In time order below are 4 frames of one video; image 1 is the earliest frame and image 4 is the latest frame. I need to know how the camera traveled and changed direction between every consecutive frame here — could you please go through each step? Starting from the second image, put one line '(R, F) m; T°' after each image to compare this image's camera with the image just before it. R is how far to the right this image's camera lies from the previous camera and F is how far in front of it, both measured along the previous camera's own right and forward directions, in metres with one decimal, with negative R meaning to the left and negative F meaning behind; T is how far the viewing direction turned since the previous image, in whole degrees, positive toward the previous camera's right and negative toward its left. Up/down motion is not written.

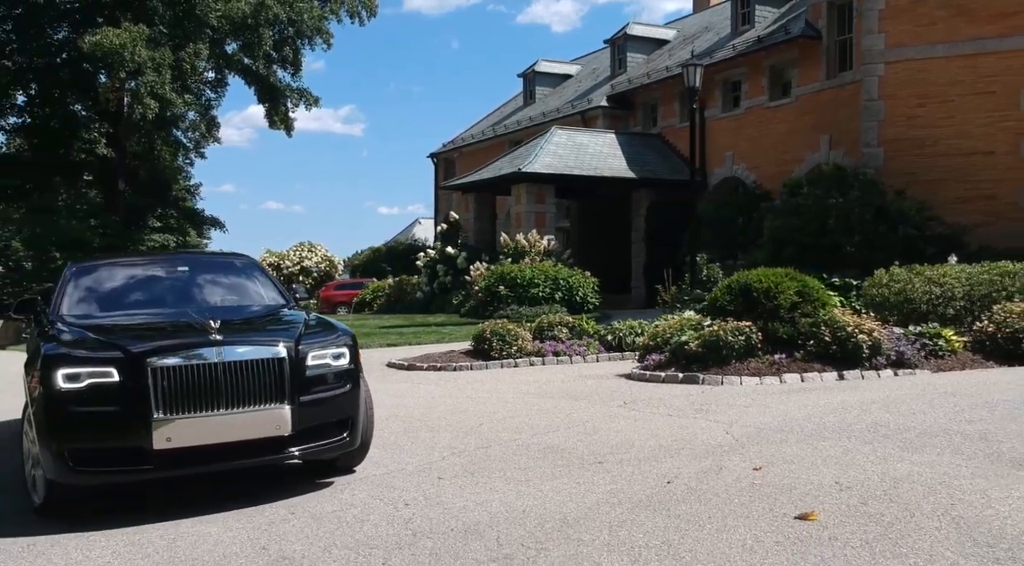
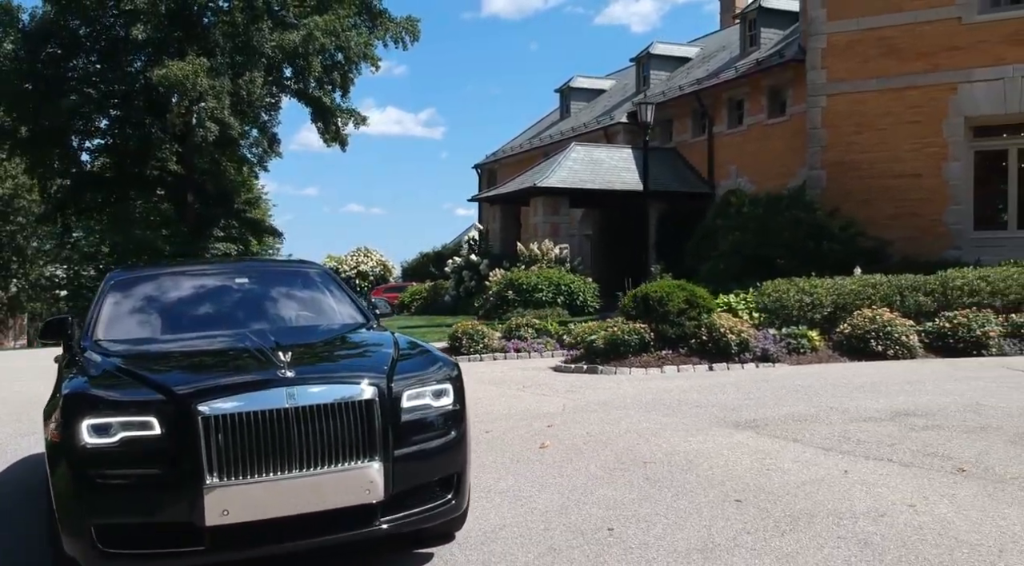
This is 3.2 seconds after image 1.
(+2.0, -2.4) m; -5°
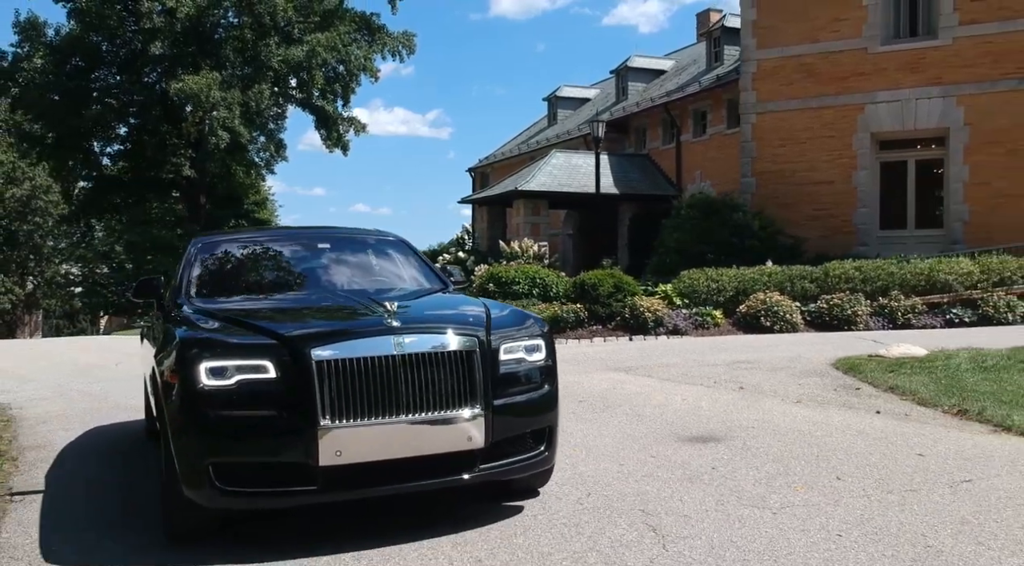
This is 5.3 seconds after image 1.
(+0.8, -2.9) m; 0°
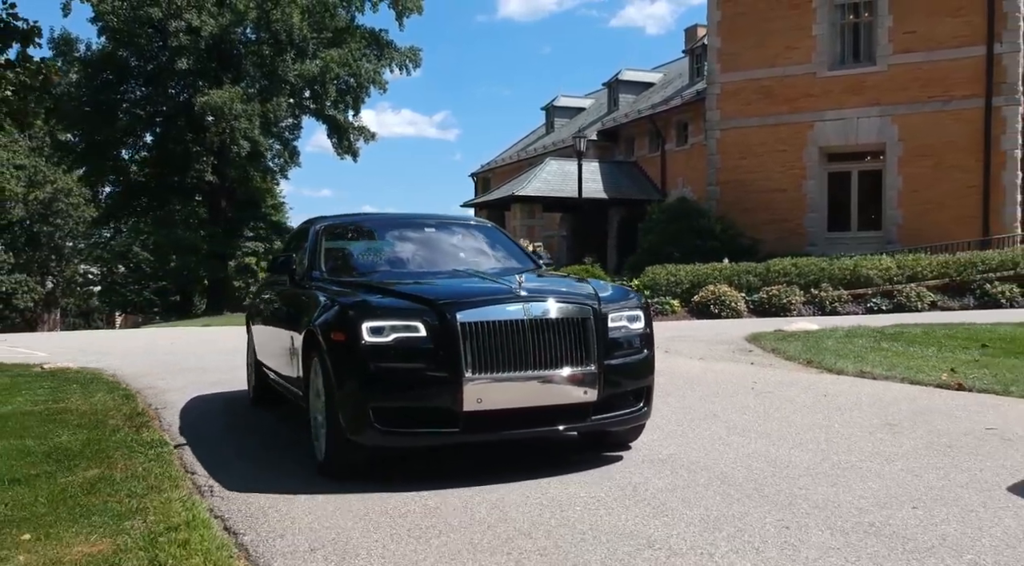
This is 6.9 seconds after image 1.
(+0.3, -2.8) m; 0°
